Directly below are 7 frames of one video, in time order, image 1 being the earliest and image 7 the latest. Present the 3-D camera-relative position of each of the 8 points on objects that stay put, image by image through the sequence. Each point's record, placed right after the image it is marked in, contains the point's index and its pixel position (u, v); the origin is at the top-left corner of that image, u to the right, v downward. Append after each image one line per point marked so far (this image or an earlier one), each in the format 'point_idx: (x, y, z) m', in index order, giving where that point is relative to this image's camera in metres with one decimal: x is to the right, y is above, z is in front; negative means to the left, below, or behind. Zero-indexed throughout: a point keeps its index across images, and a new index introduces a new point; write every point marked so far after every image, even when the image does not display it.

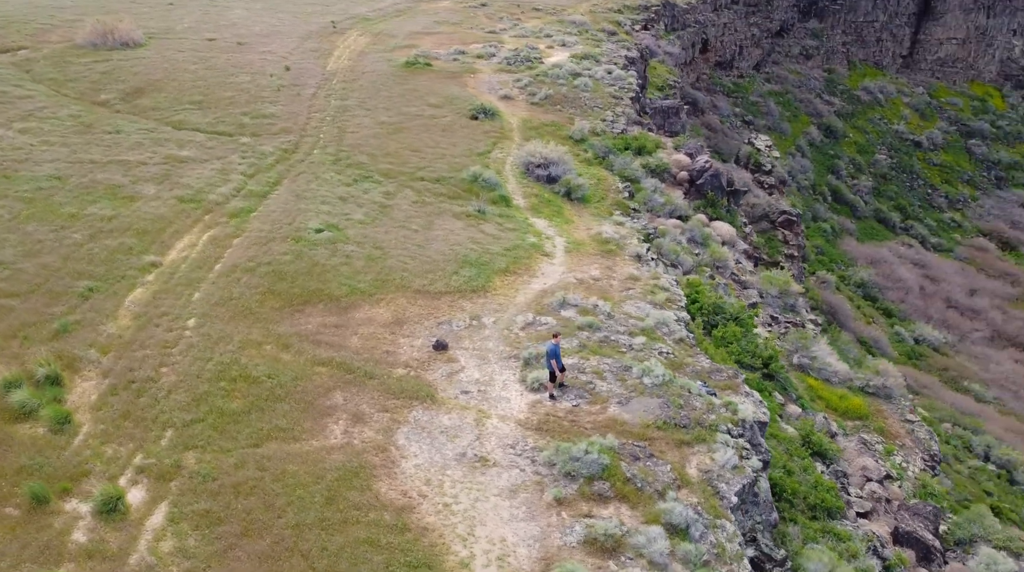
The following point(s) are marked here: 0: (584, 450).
0: (+1.0, -2.8, +16.4) m
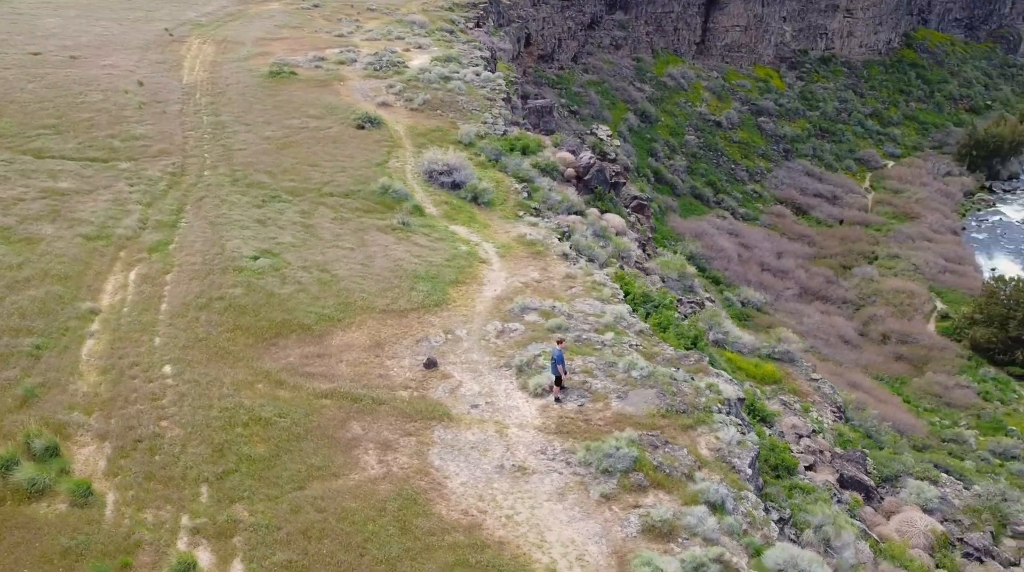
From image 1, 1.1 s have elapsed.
0: (+1.8, -3.0, +17.8) m
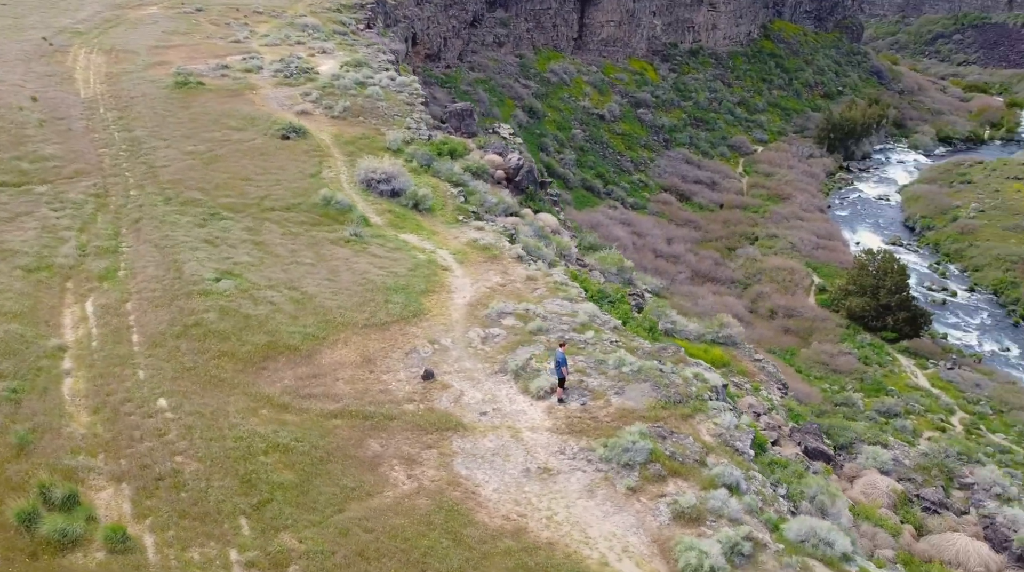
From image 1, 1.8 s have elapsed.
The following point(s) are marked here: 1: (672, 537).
0: (+2.3, -3.1, +18.7) m
1: (+2.7, -4.4, +16.6) m
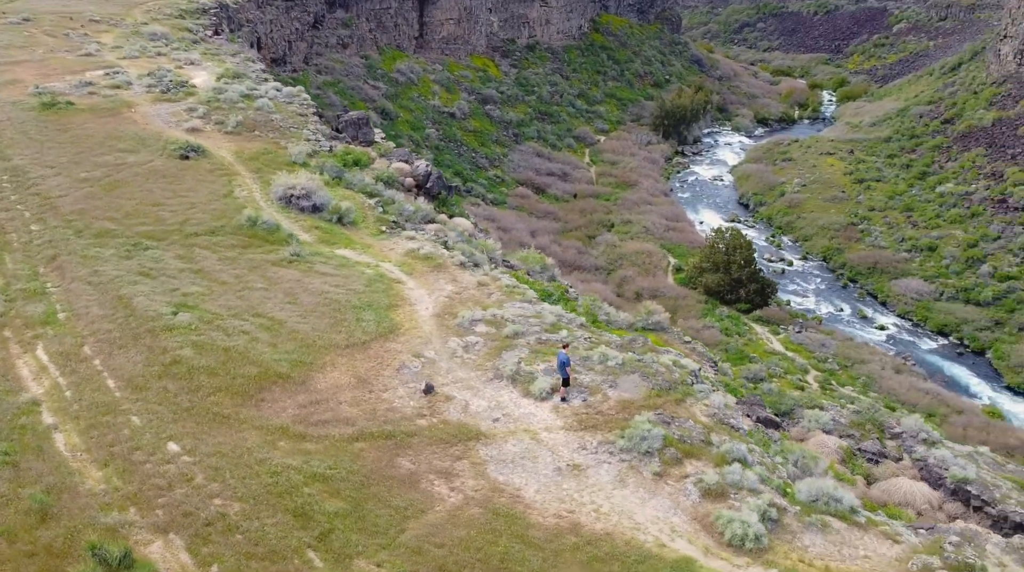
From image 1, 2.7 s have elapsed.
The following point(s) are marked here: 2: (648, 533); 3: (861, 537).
0: (+2.9, -3.1, +20.1) m
1: (+3.8, -4.4, +18.1) m
2: (+2.5, -4.7, +17.6) m
3: (+6.5, -4.7, +17.7) m
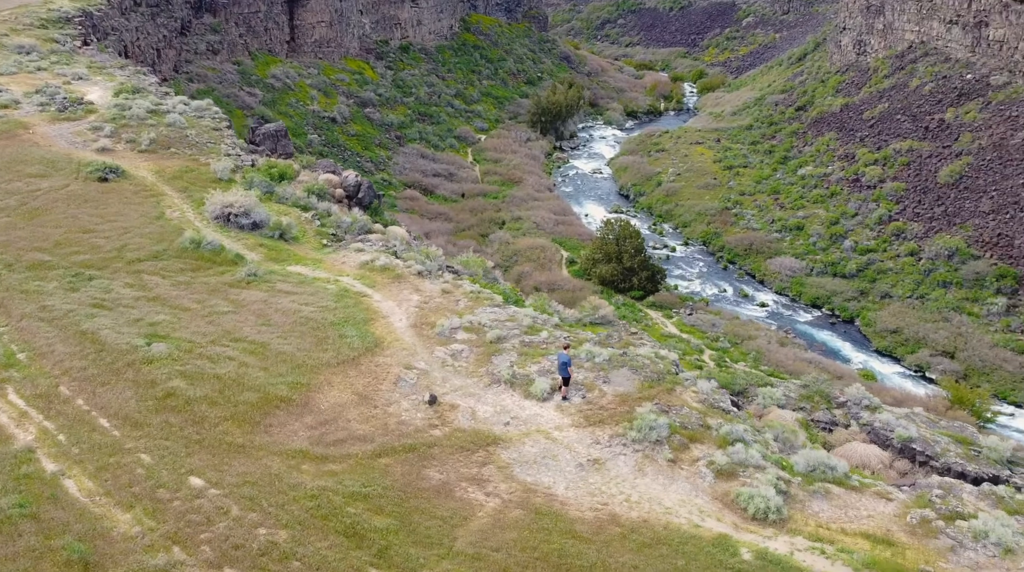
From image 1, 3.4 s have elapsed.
0: (+3.2, -3.0, +21.3) m
1: (+4.5, -4.3, +19.6) m
2: (+3.4, -4.6, +18.9) m
3: (+7.3, -4.5, +19.7) m
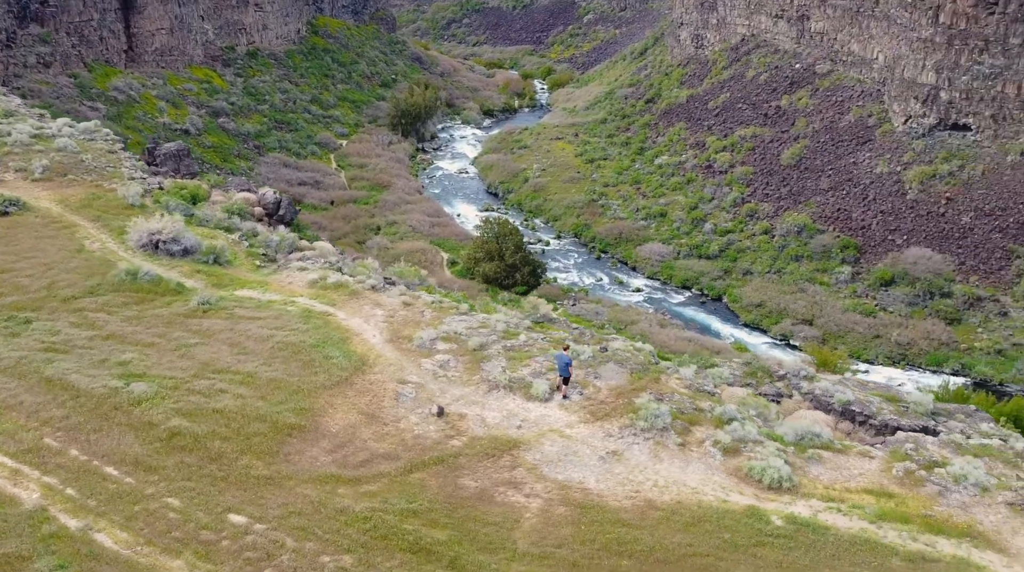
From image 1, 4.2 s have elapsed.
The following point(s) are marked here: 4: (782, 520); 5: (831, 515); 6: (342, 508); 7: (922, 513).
0: (+3.5, -3.0, +22.9) m
1: (+5.2, -4.1, +21.4) m
2: (+4.2, -4.6, +20.5) m
3: (+7.9, -4.1, +22.0) m
4: (+5.6, -4.9, +19.4) m
5: (+6.7, -4.8, +19.6) m
6: (-3.5, -4.6, +19.2) m
7: (+8.7, -4.8, +19.8) m
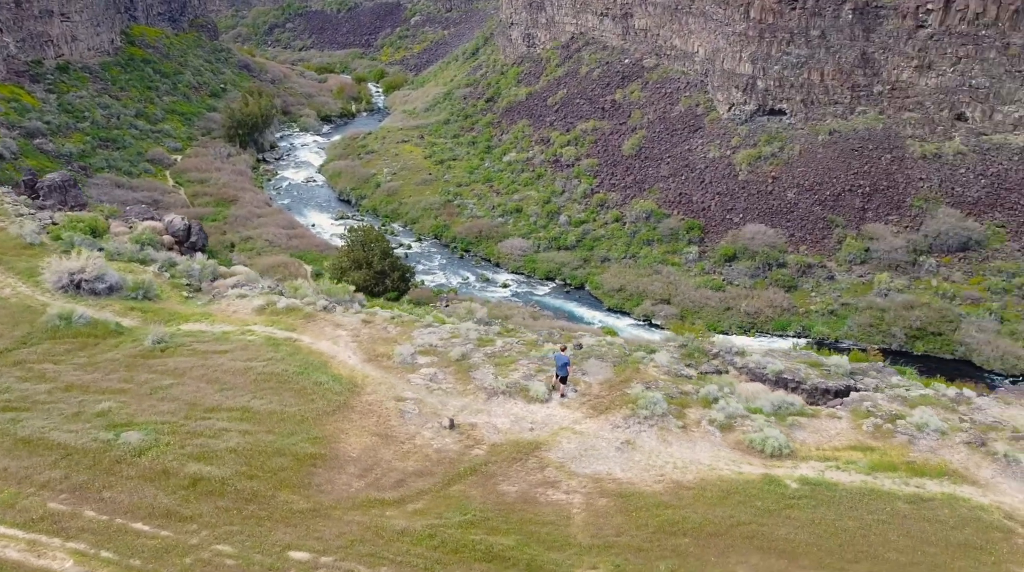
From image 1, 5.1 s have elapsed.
0: (+3.6, -2.9, +24.5) m
1: (+5.7, -3.9, +23.5) m
2: (+5.0, -4.4, +22.4) m
3: (+8.2, -3.6, +24.7) m
4: (+6.6, -4.5, +21.6) m
5: (+7.6, -4.4, +22.1) m
6: (-2.3, -5.1, +19.5) m
7: (+9.5, -4.2, +22.6) m
